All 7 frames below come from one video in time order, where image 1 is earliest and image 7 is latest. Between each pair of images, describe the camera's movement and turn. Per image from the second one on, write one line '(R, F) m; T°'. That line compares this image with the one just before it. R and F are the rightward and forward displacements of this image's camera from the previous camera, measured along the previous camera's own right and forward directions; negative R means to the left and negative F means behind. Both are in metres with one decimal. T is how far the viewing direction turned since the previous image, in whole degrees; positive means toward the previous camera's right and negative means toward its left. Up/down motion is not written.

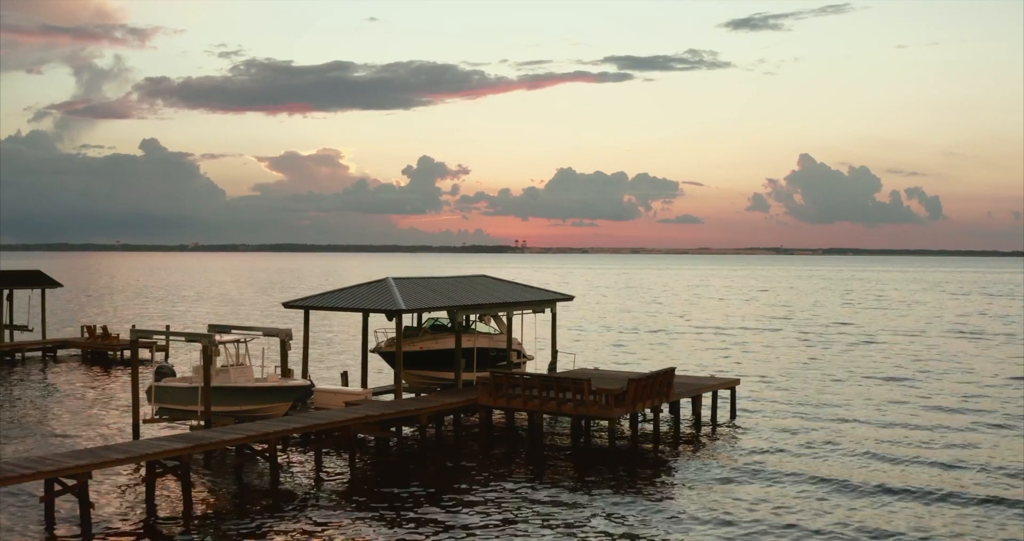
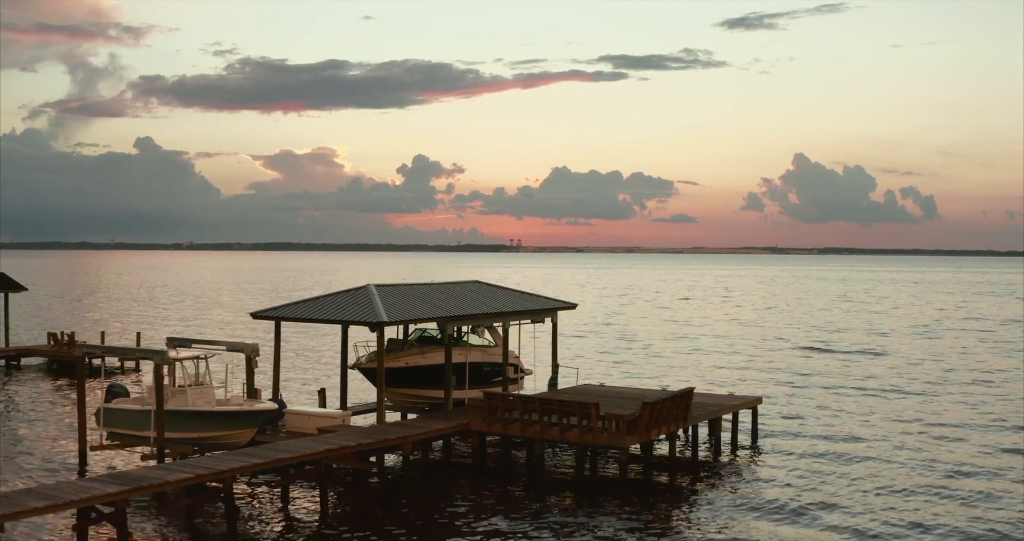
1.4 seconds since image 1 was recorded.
(0.0, +2.6) m; 0°
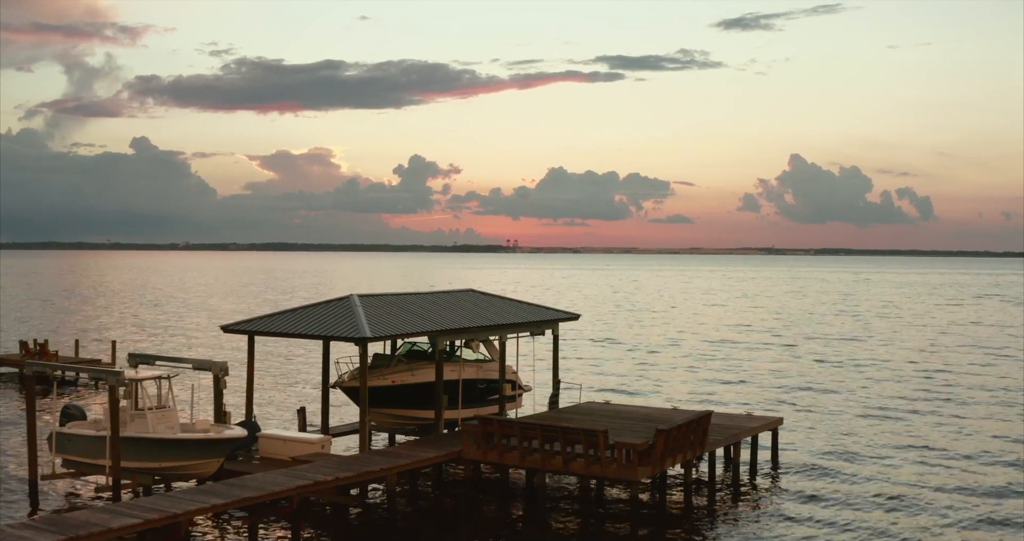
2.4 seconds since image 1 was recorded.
(0.0, +2.1) m; 0°
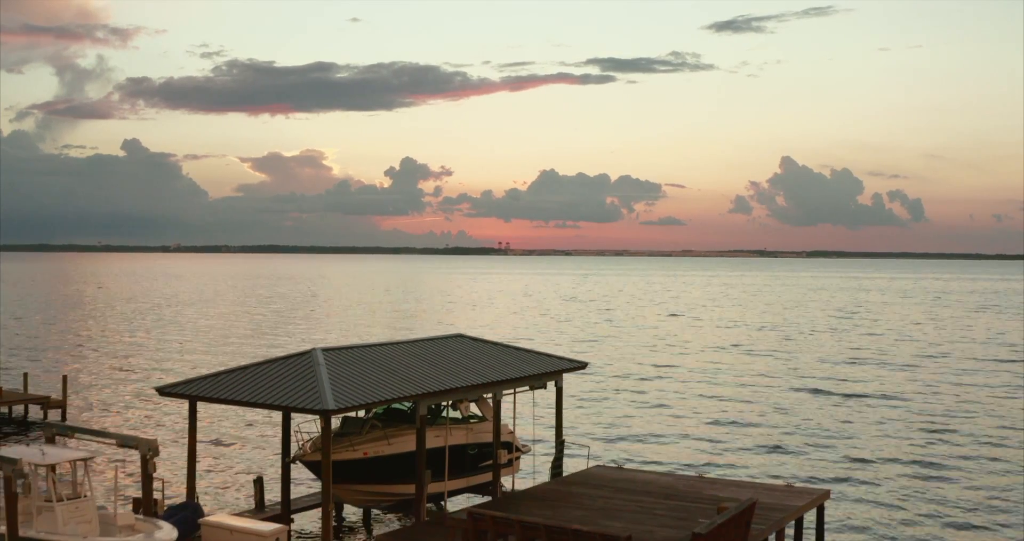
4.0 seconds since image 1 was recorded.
(-0.1, +3.6) m; 0°
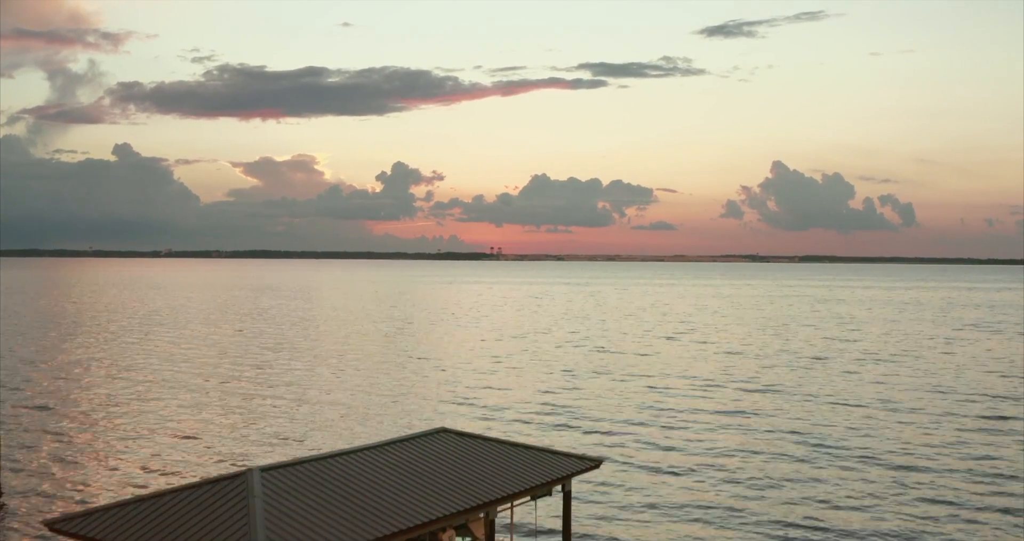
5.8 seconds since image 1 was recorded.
(-0.4, +4.7) m; 0°
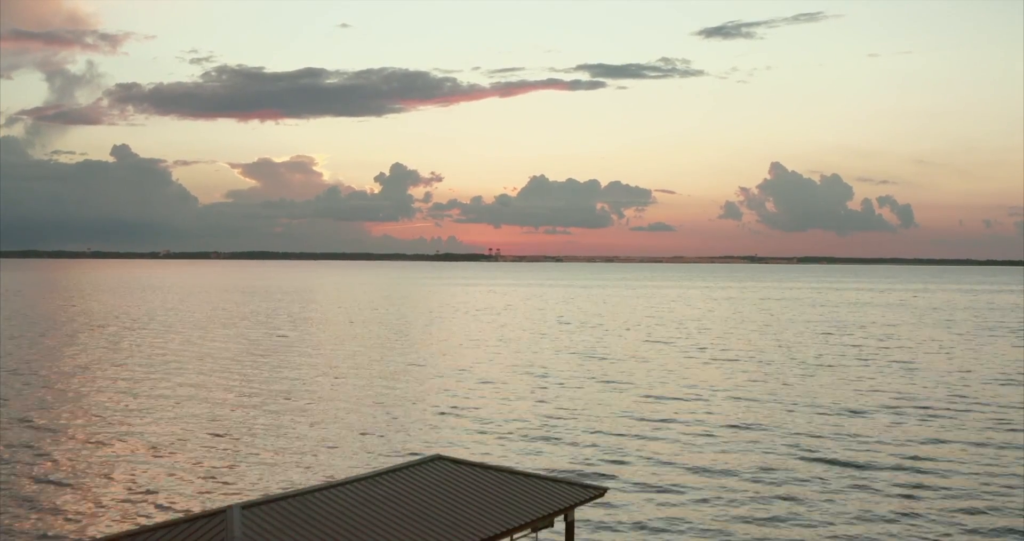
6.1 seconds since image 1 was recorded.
(-1.1, -9.9) m; 0°
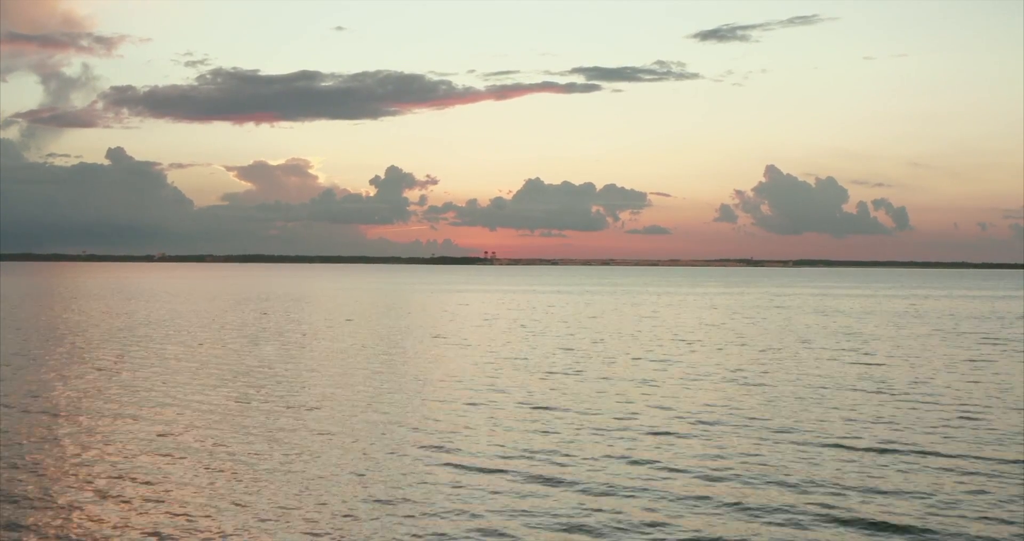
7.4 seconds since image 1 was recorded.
(-0.7, +5.6) m; 0°
